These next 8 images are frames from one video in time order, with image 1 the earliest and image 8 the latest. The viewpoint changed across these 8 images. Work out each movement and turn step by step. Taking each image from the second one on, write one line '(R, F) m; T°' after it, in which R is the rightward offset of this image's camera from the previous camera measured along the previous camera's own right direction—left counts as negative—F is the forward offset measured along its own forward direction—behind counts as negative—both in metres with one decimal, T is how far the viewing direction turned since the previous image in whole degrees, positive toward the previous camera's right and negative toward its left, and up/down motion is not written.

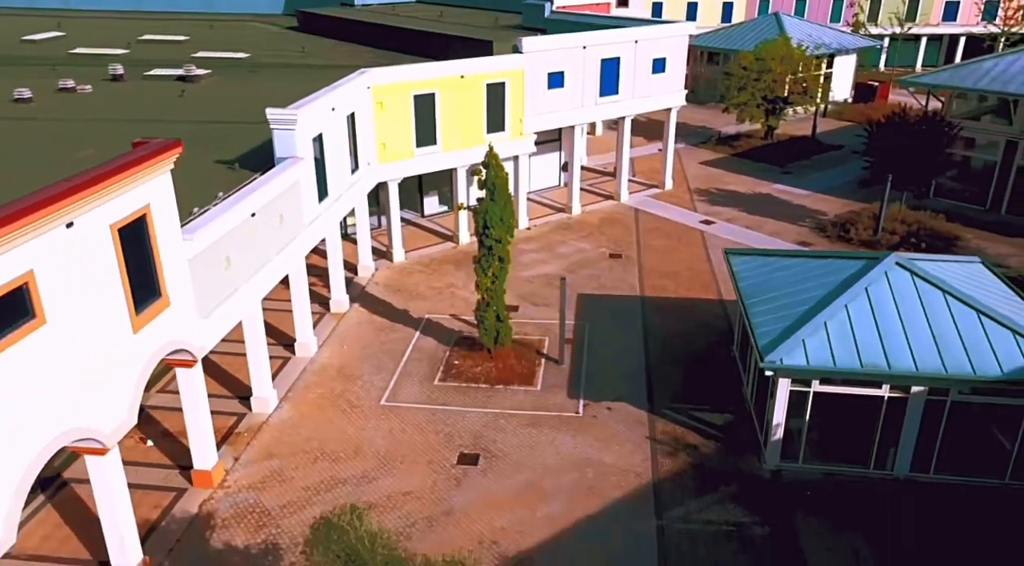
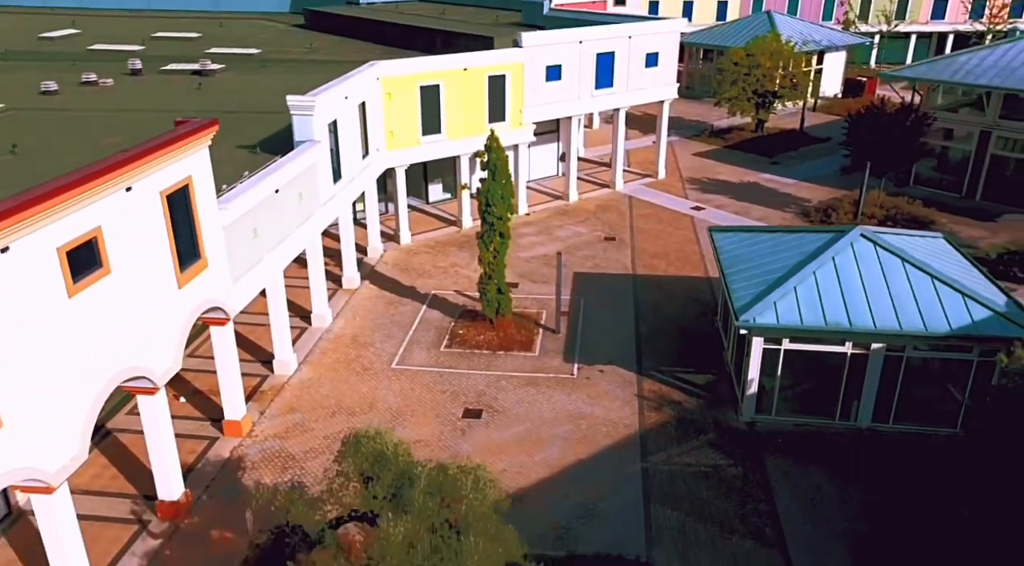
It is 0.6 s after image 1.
(0.0, -1.8) m; 0°
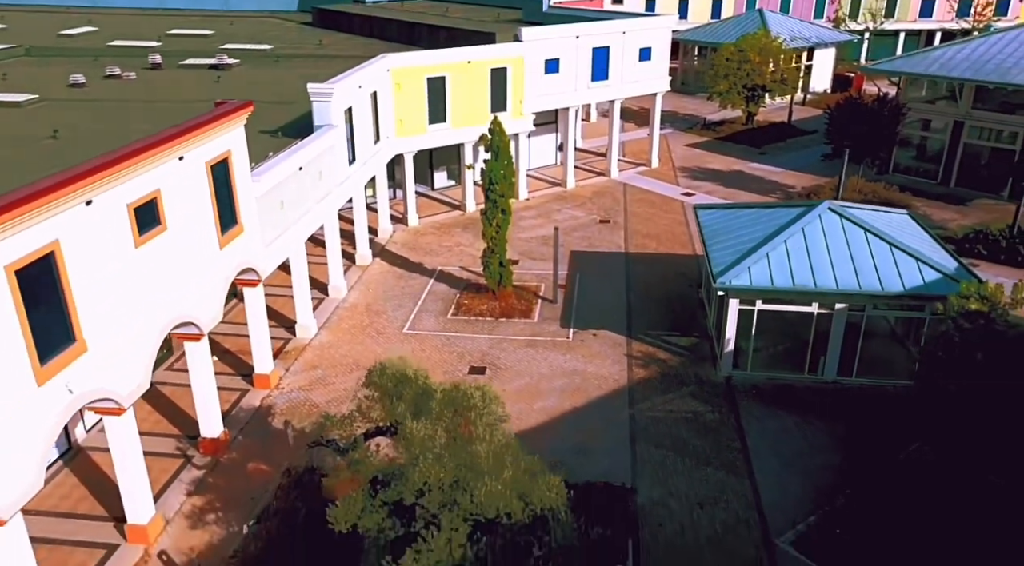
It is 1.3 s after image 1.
(0.0, -2.1) m; 0°
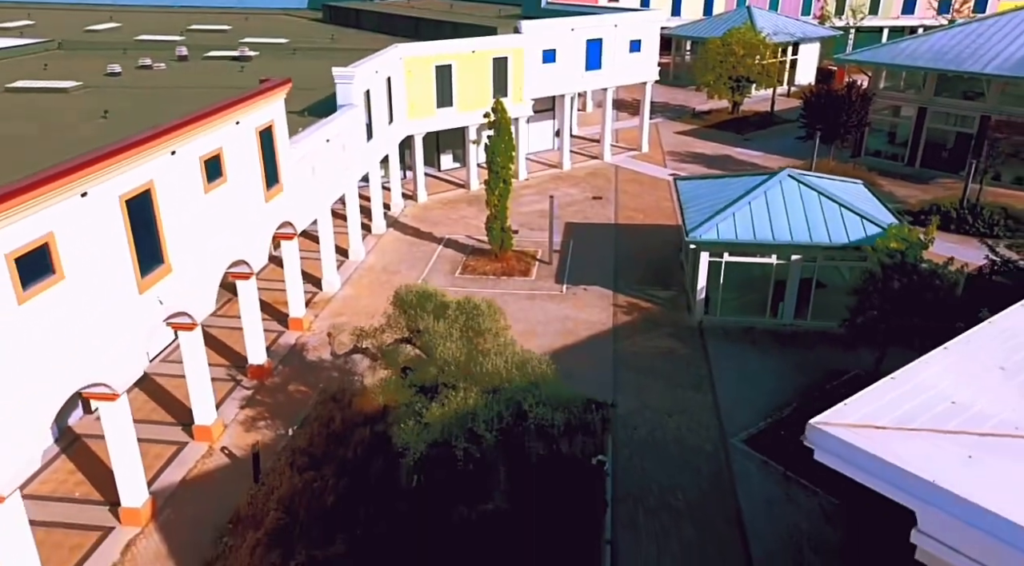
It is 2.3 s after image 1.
(0.0, -3.3) m; 0°
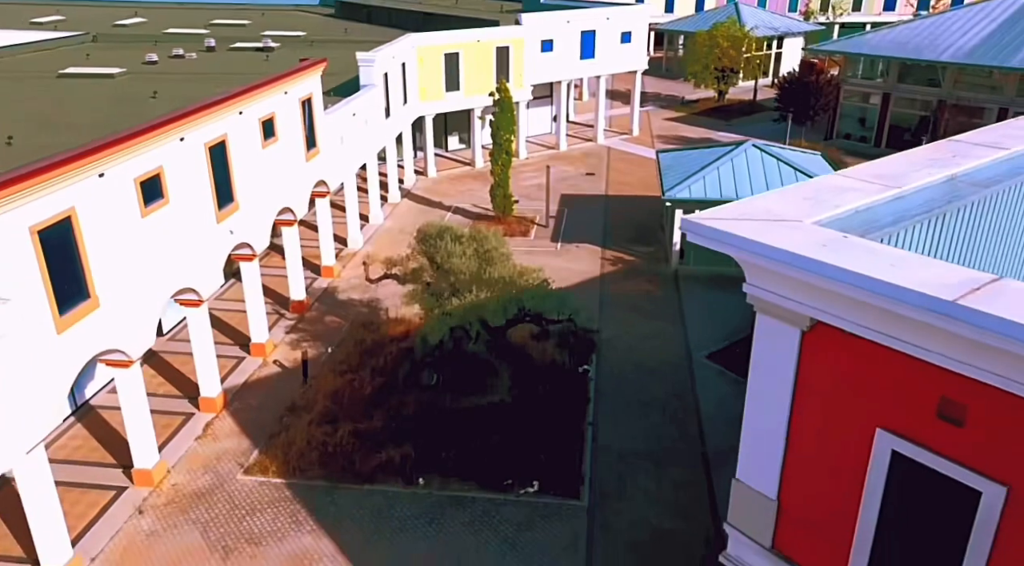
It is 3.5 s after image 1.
(0.0, -3.9) m; 0°
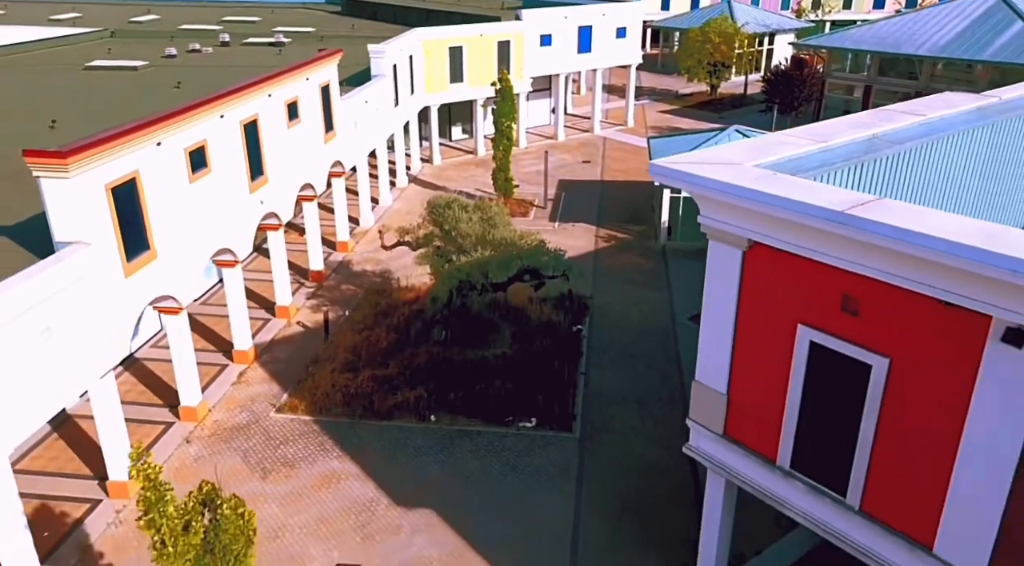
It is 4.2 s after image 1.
(0.0, -2.3) m; 0°
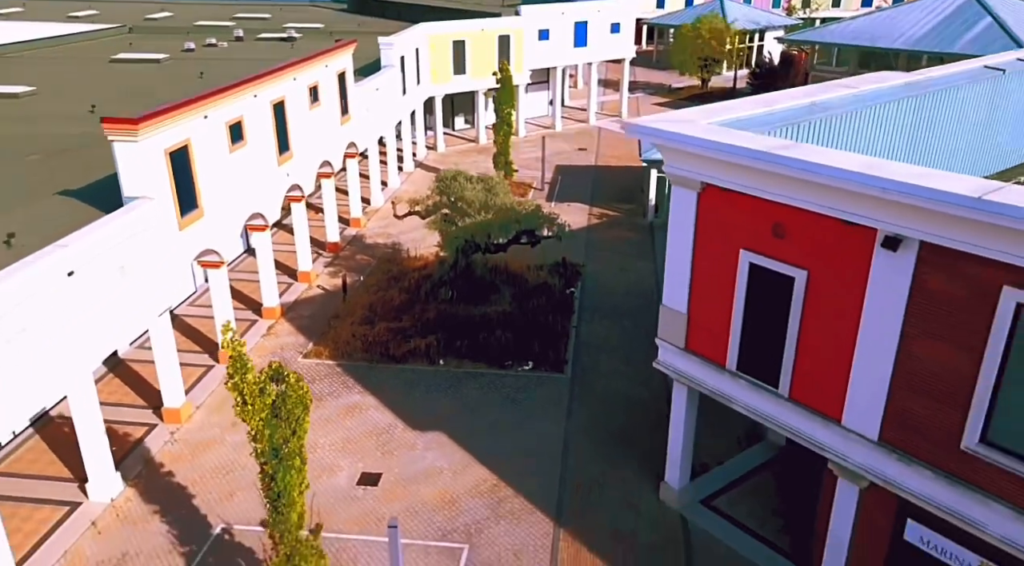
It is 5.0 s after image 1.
(0.0, -2.7) m; 0°
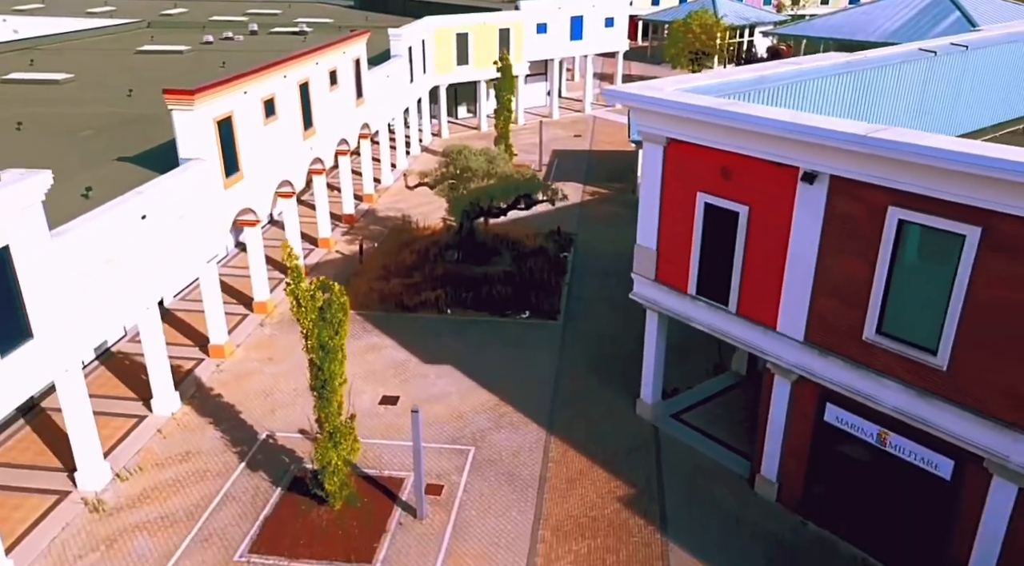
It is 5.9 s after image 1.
(0.0, -3.0) m; 0°
